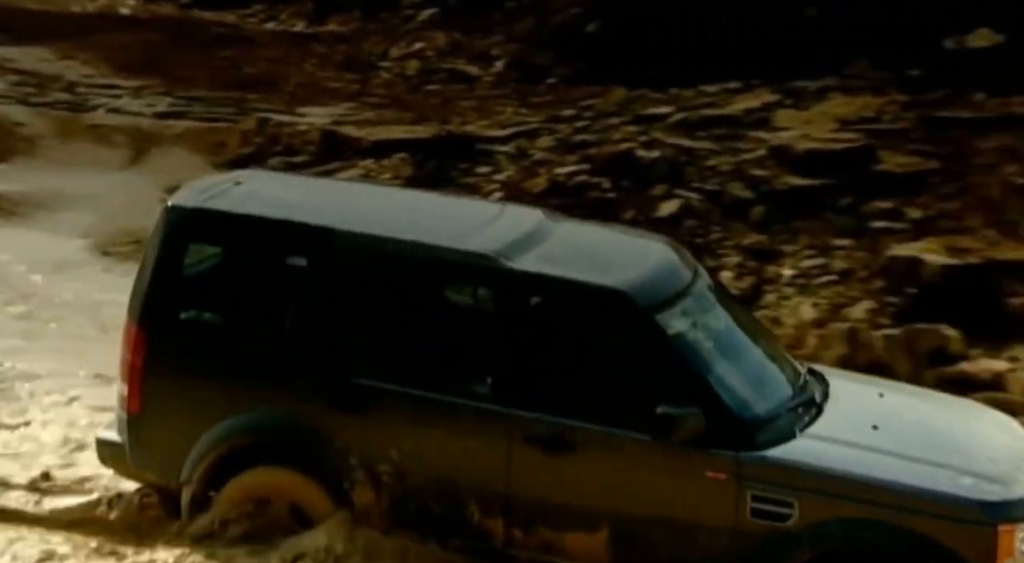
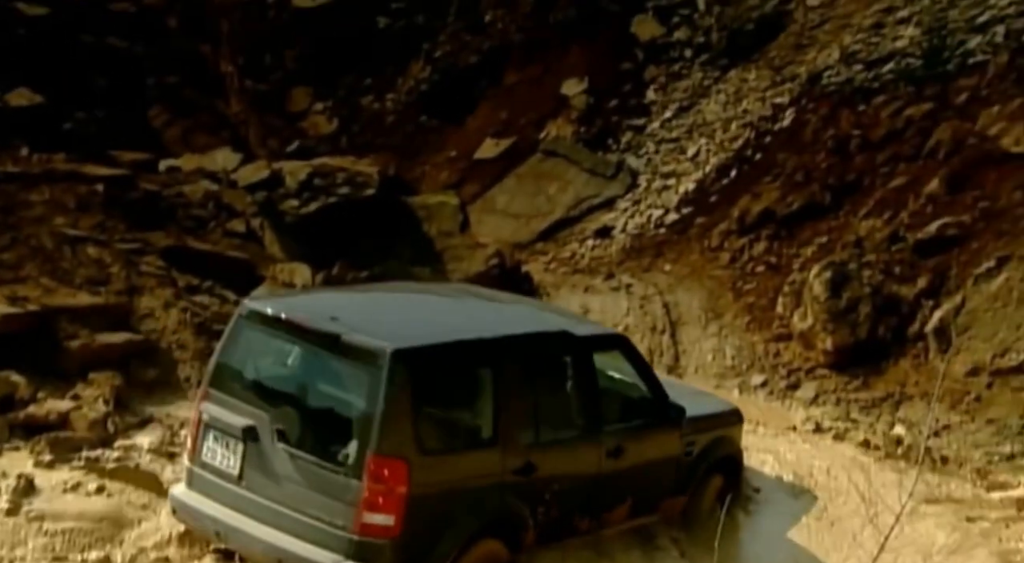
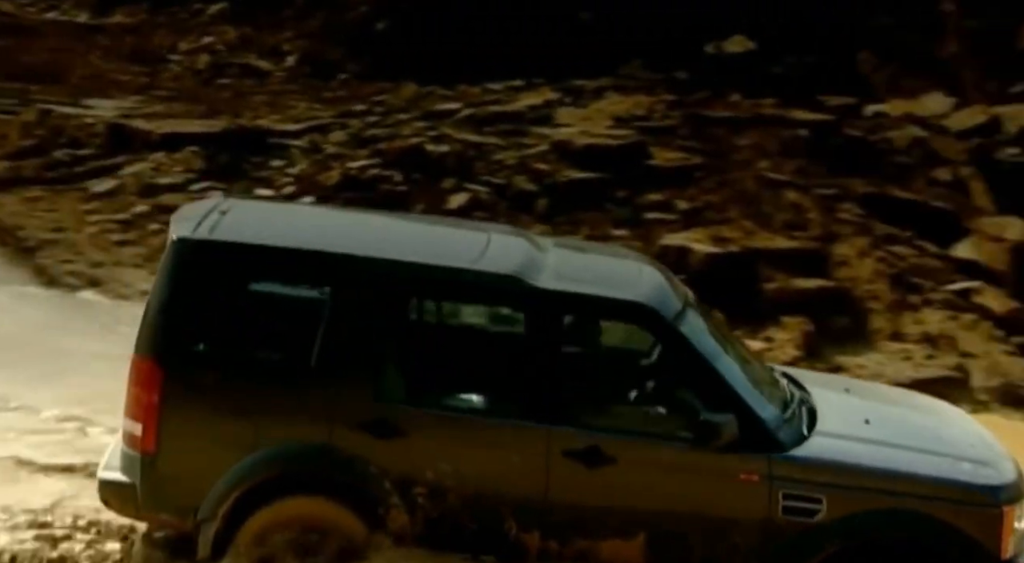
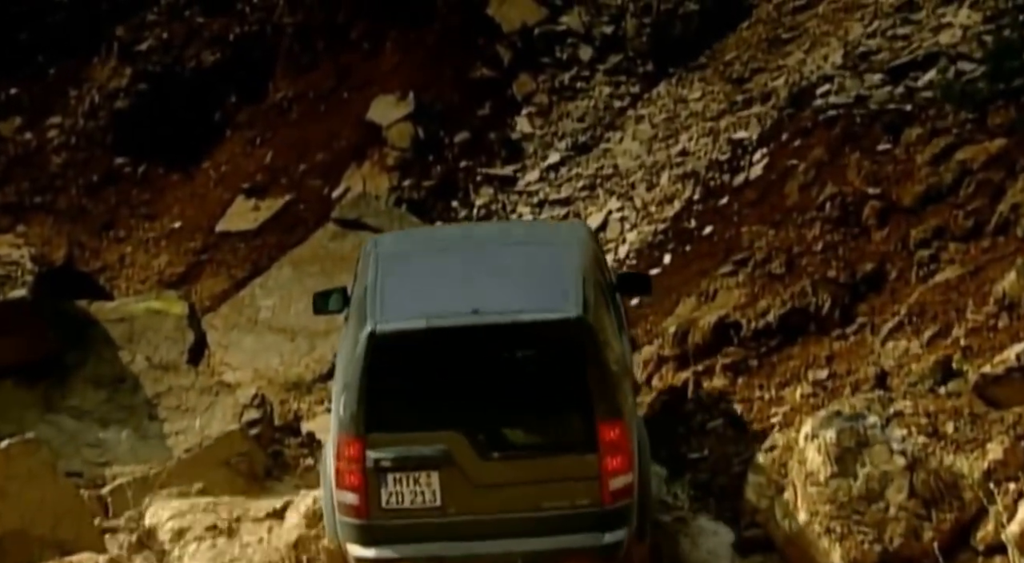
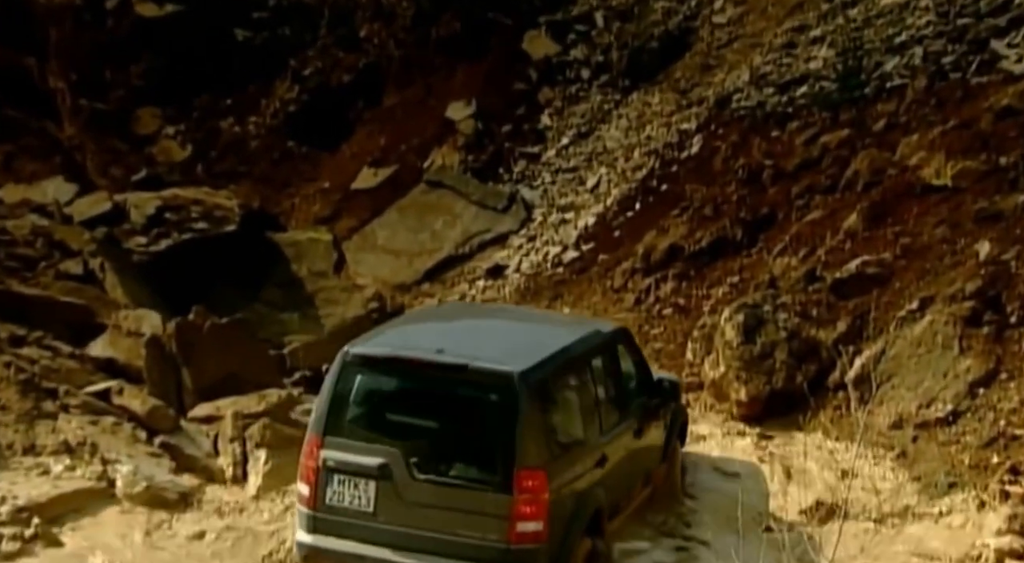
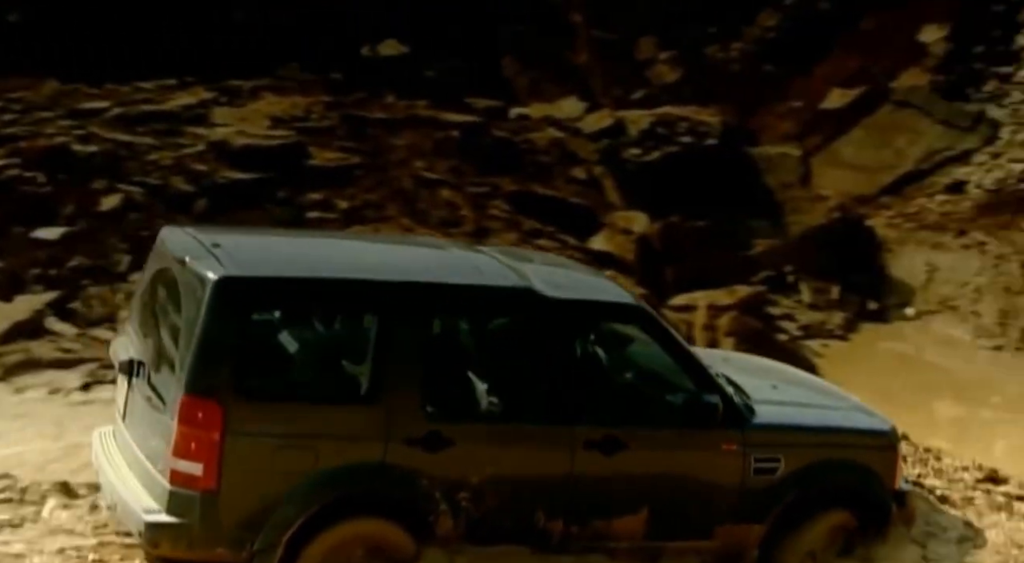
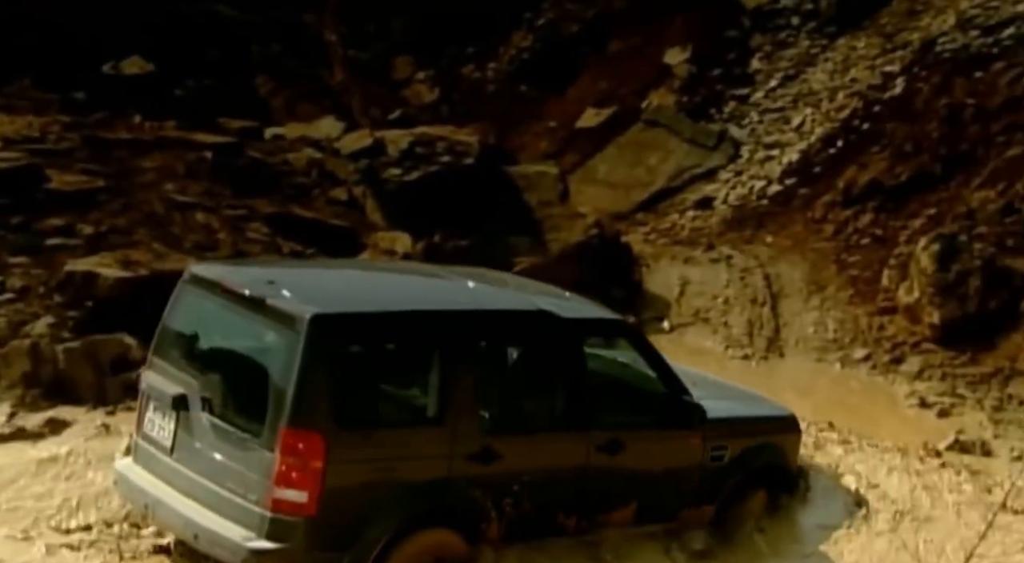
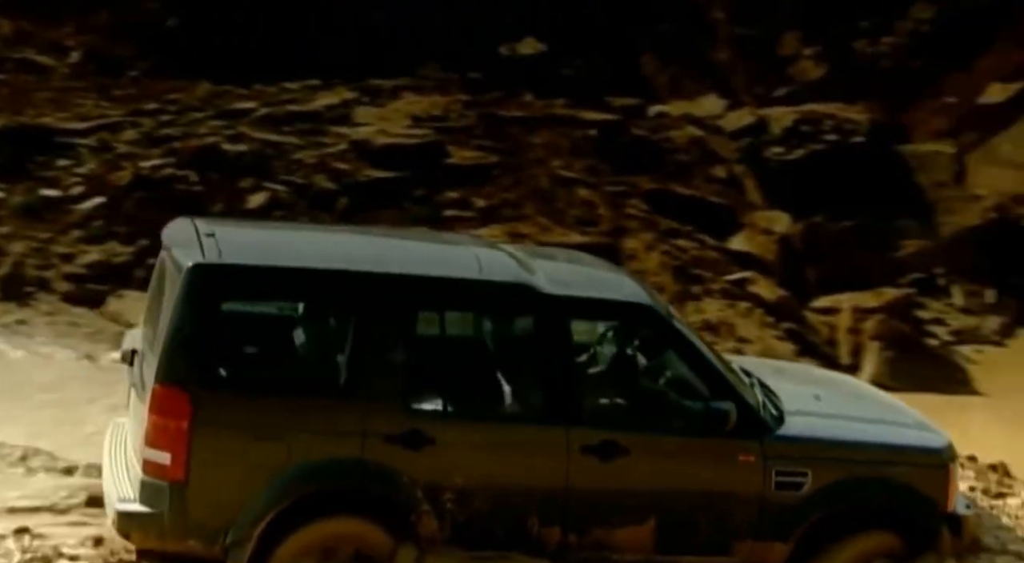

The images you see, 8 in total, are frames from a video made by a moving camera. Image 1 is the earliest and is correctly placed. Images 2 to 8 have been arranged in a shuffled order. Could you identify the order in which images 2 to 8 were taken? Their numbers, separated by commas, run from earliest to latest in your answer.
3, 8, 6, 7, 2, 5, 4
